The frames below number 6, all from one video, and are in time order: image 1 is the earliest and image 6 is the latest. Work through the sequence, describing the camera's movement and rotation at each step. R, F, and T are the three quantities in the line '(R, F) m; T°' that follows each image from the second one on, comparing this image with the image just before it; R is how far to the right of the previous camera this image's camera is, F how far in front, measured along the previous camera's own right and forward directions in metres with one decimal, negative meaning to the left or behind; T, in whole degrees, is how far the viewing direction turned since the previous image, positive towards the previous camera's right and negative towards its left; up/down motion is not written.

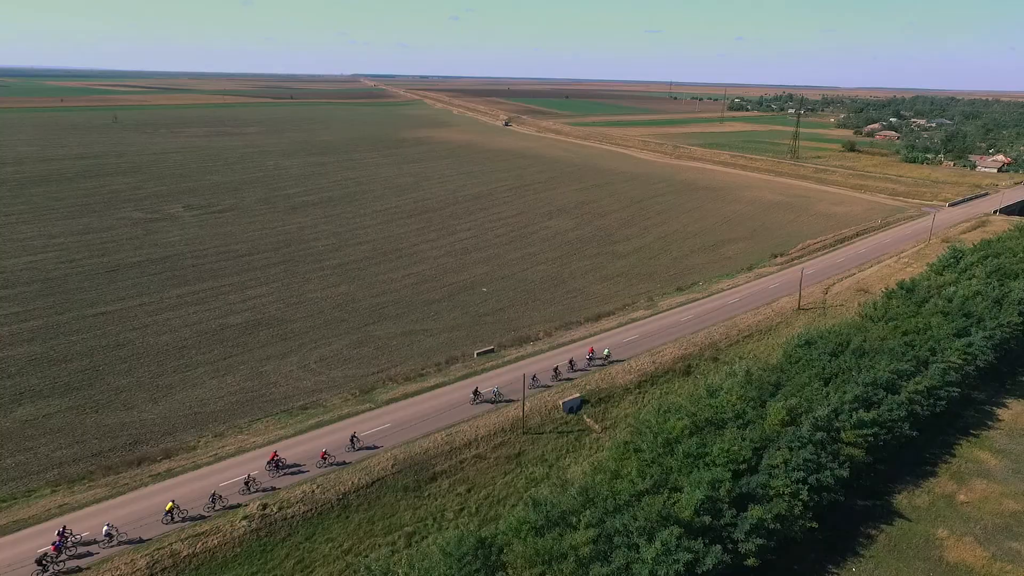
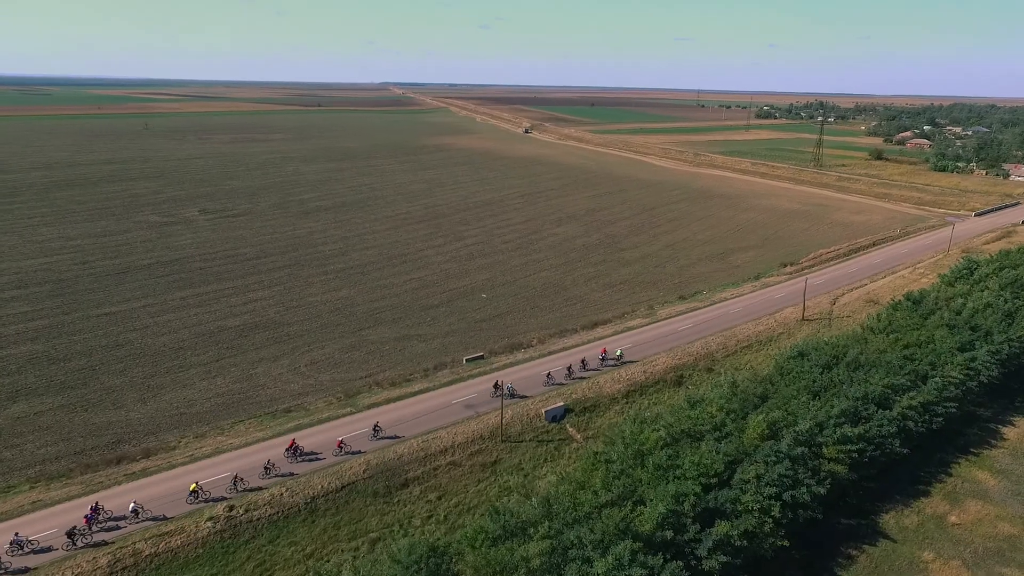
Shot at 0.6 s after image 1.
(+1.8, +0.3) m; -2°
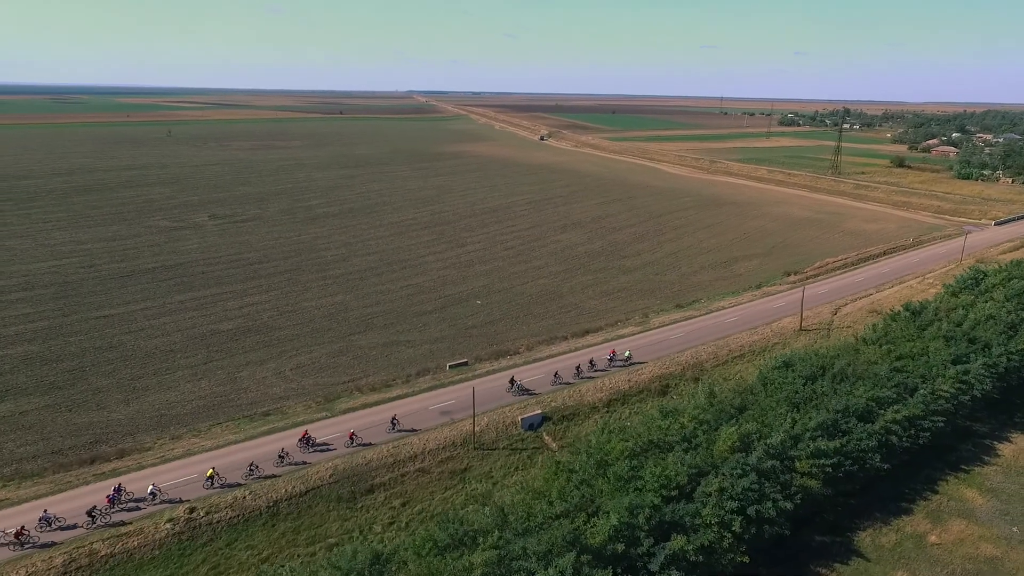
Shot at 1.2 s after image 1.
(+1.9, +0.2) m; -2°
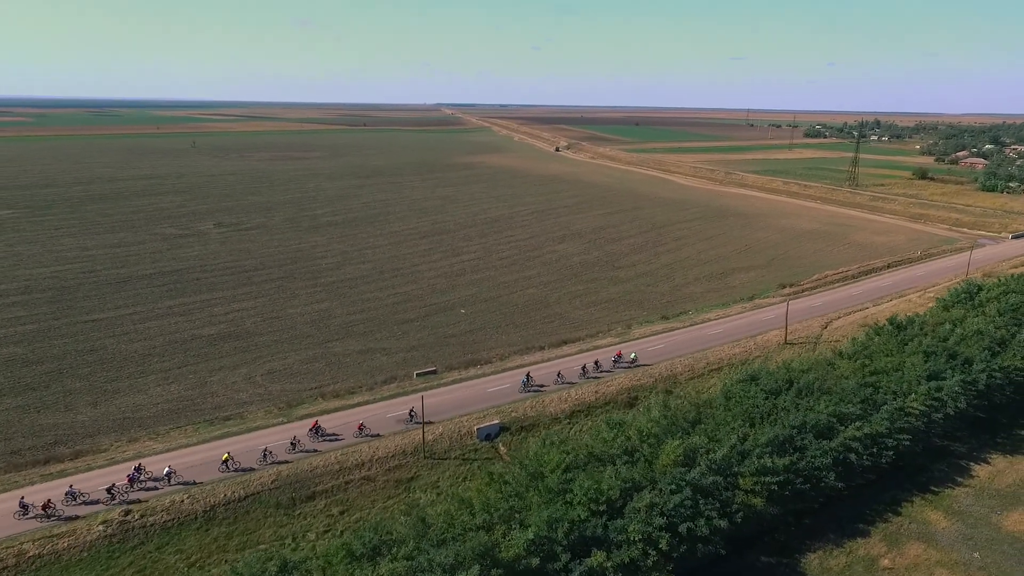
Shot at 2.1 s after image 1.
(+2.9, +0.3) m; -2°
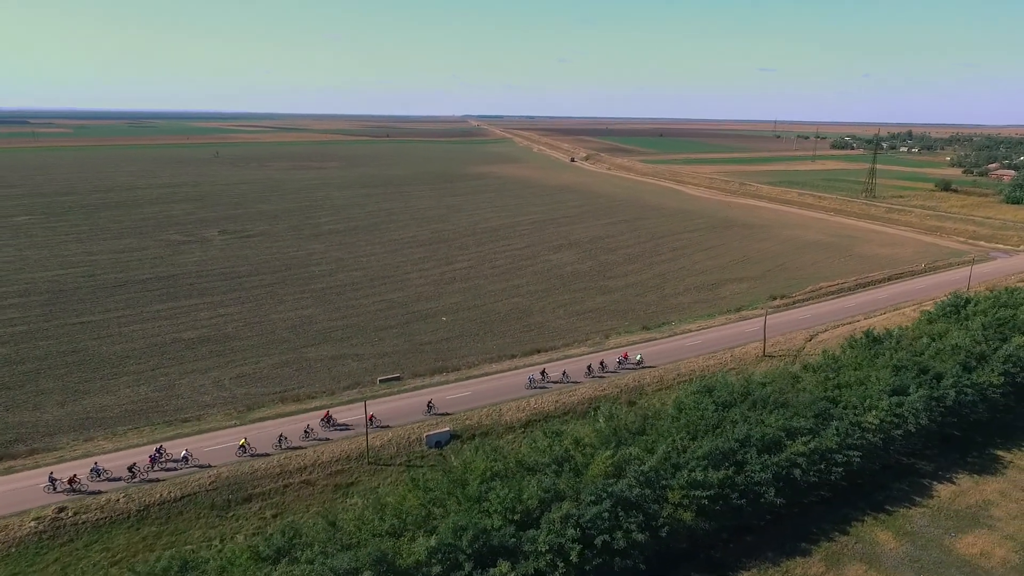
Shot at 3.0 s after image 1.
(+3.1, +0.2) m; -2°
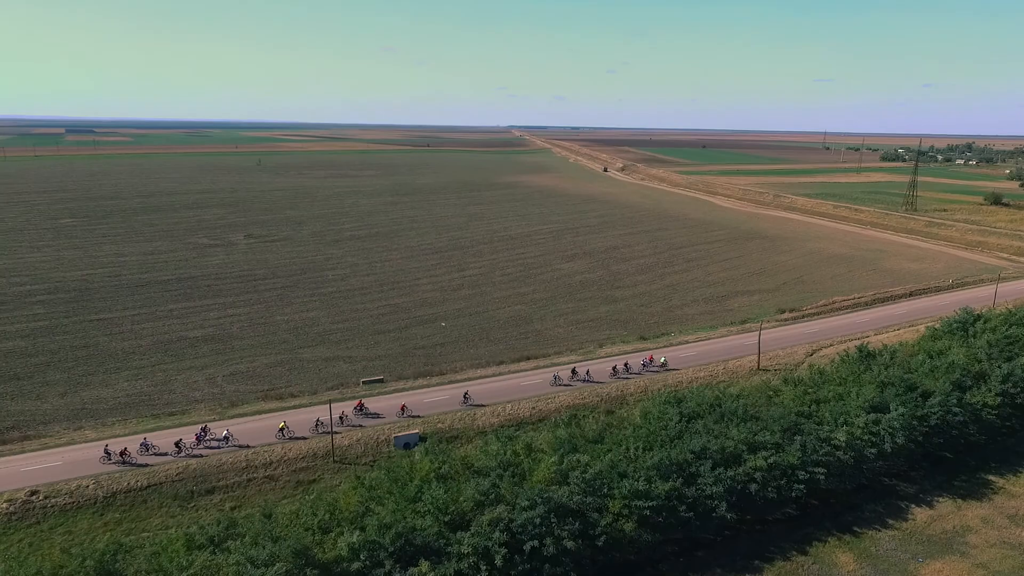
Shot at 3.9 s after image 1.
(+3.0, 0.0) m; -4°
